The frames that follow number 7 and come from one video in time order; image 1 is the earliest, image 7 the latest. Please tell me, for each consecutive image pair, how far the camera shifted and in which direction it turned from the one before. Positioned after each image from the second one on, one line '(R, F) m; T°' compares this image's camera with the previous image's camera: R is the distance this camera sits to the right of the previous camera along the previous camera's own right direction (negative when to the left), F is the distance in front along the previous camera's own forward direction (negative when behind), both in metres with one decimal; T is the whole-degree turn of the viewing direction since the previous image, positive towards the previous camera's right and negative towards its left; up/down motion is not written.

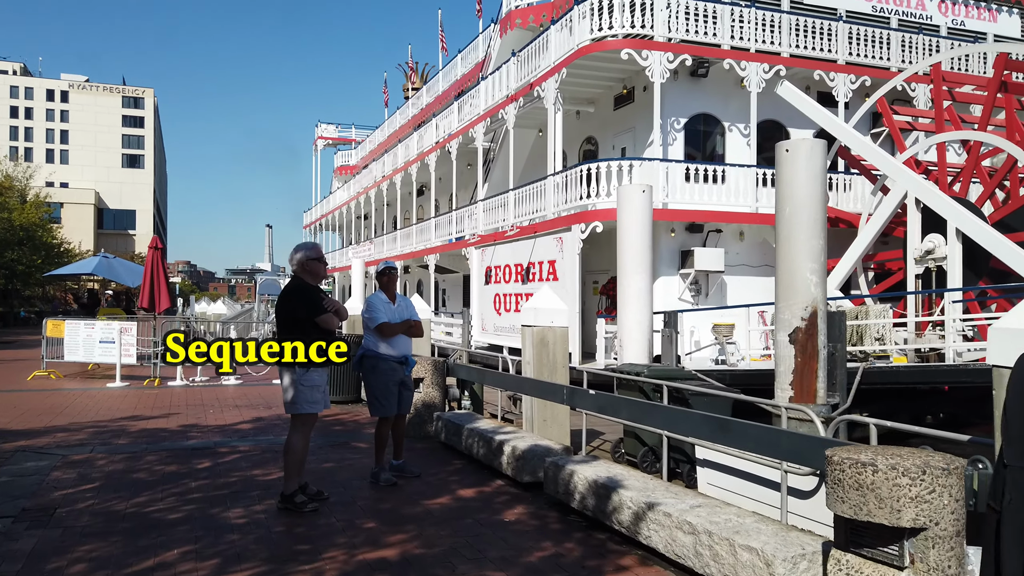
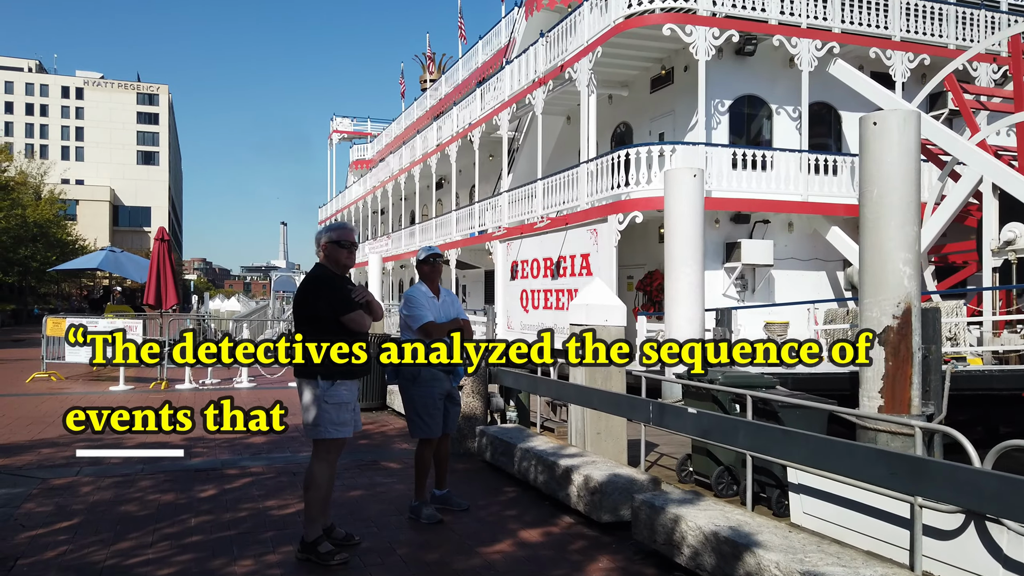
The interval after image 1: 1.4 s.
(-0.3, +1.0) m; -1°
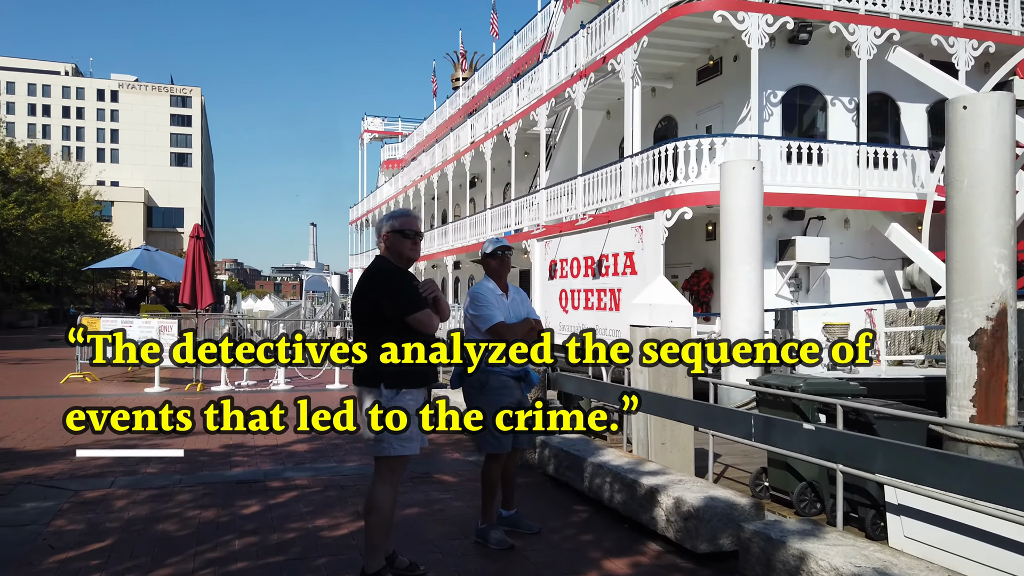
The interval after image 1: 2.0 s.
(-0.3, +0.5) m; -2°
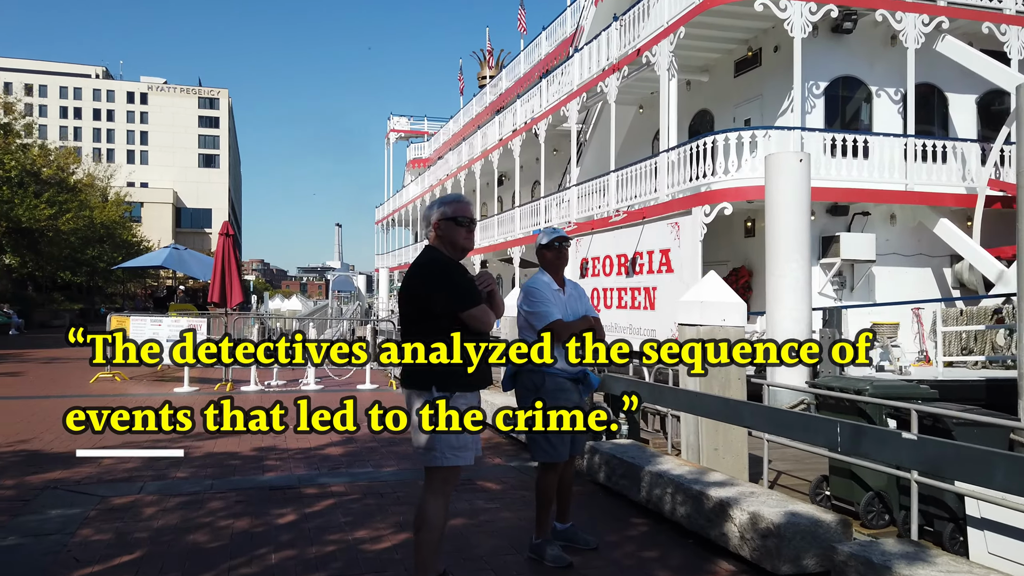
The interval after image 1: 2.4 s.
(-0.2, +0.3) m; -2°
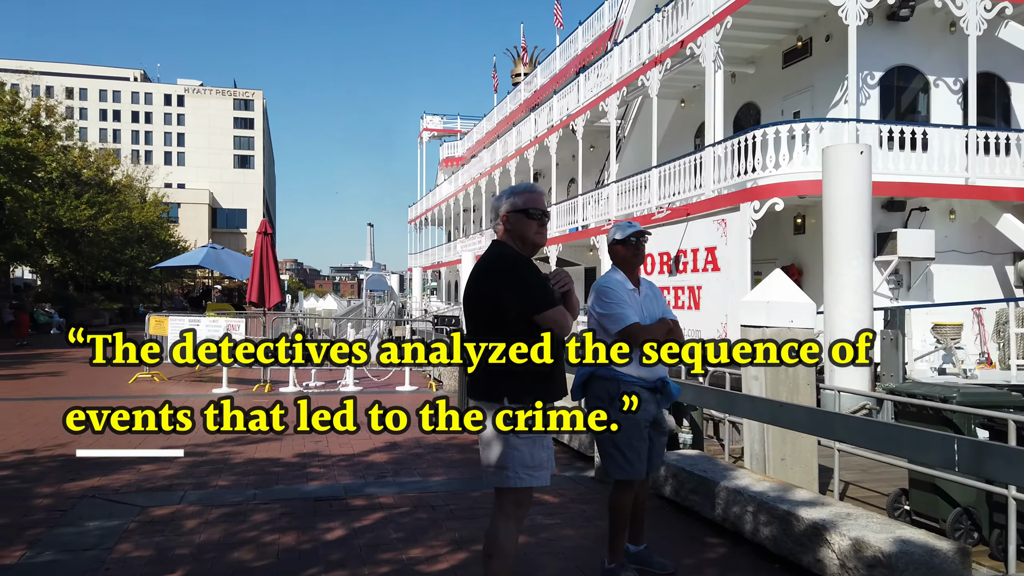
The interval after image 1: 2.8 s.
(-0.2, +0.3) m; -2°
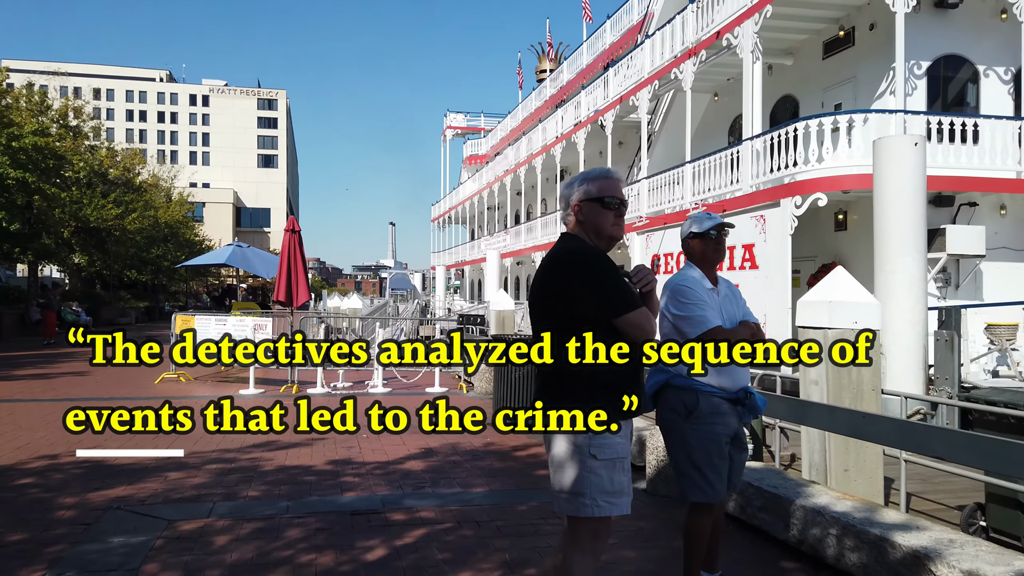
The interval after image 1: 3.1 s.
(-0.2, +0.3) m; -2°
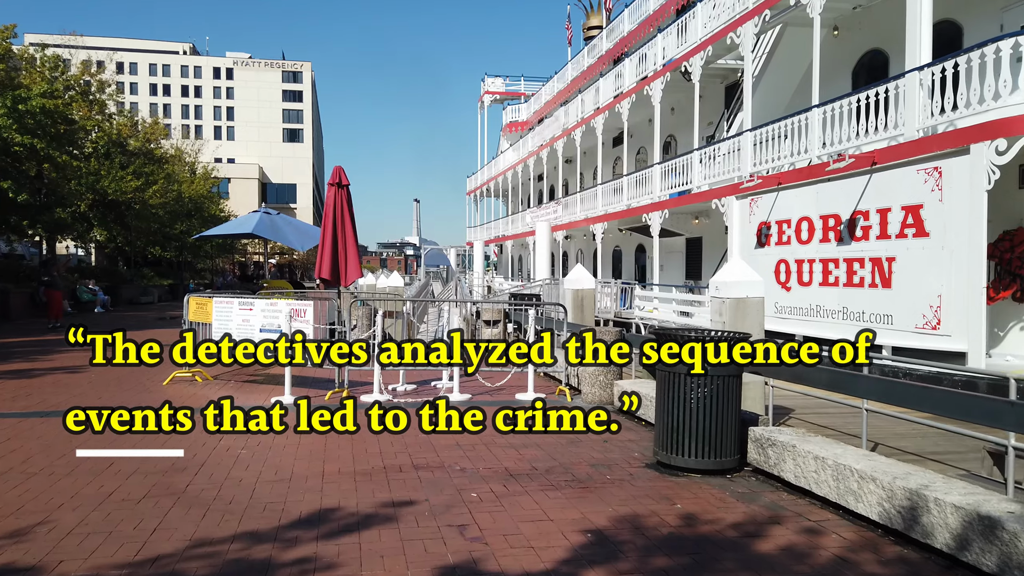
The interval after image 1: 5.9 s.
(-0.9, +2.5) m; -2°
